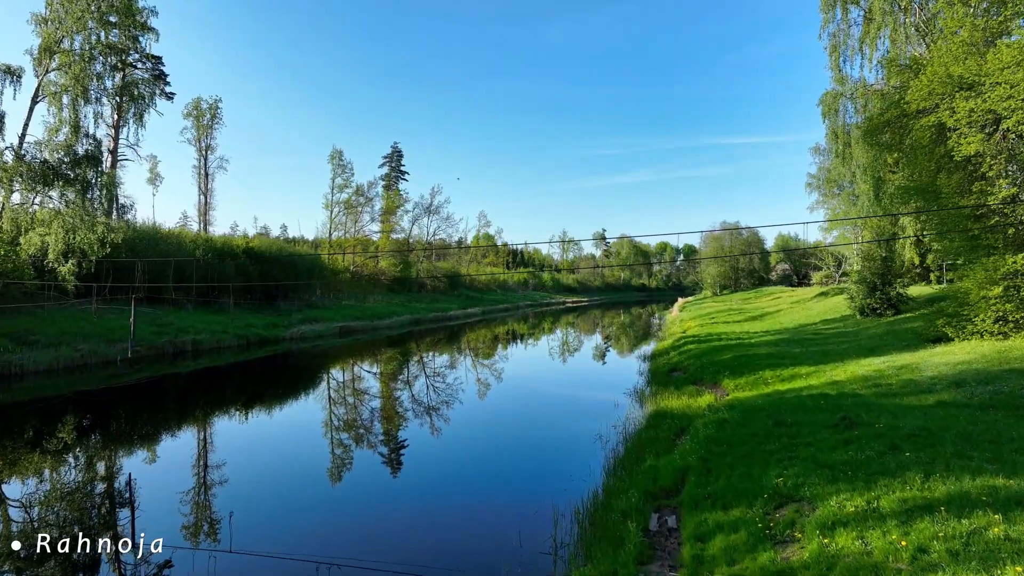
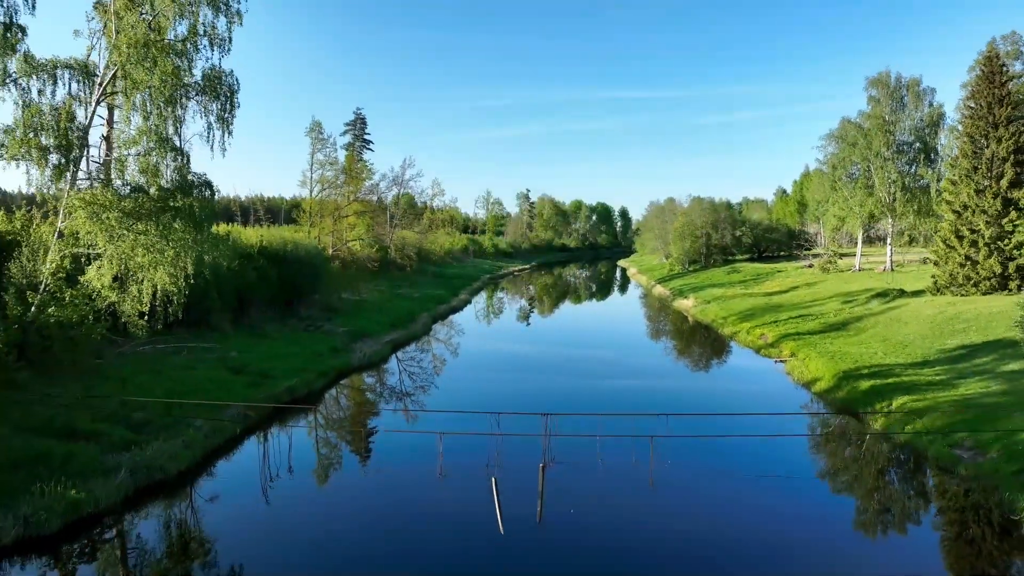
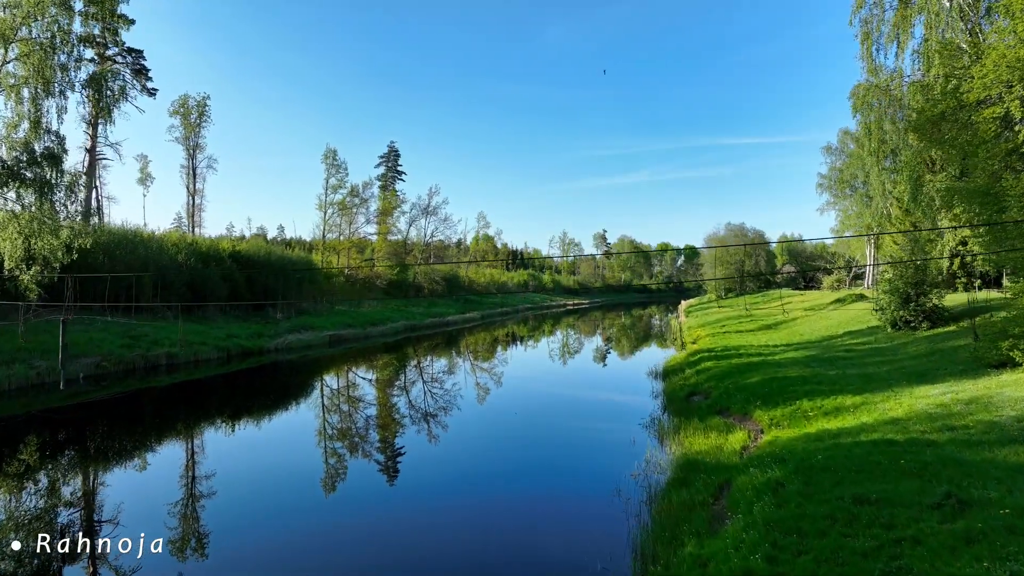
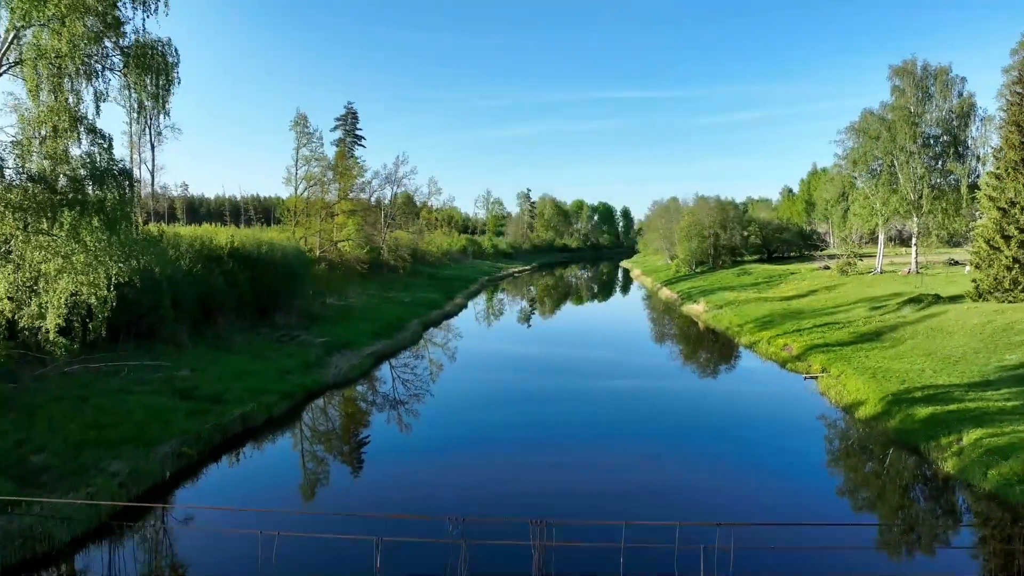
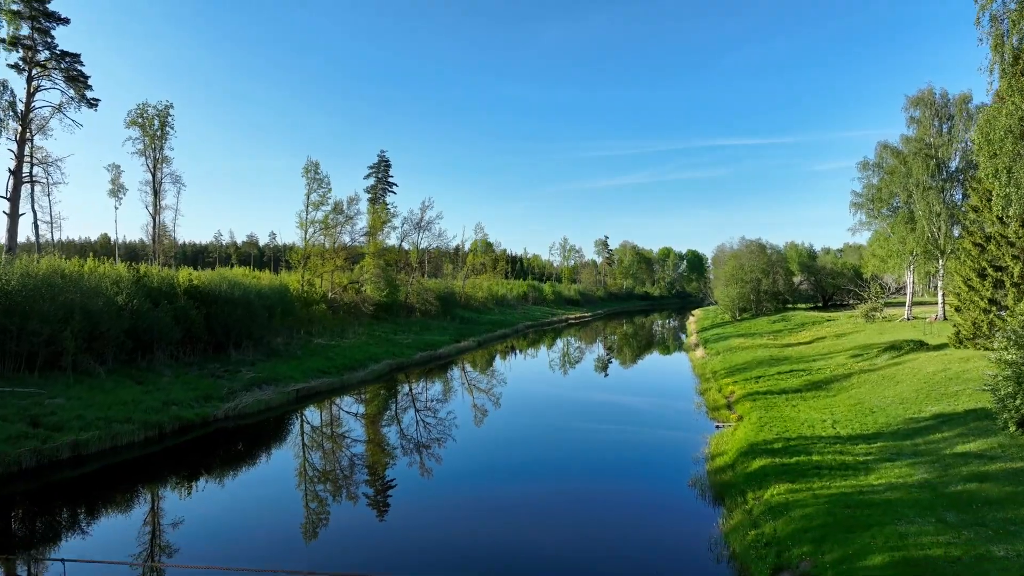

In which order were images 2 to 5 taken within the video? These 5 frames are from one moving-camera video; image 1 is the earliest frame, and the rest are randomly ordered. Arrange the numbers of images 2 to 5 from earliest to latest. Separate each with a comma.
3, 5, 4, 2
